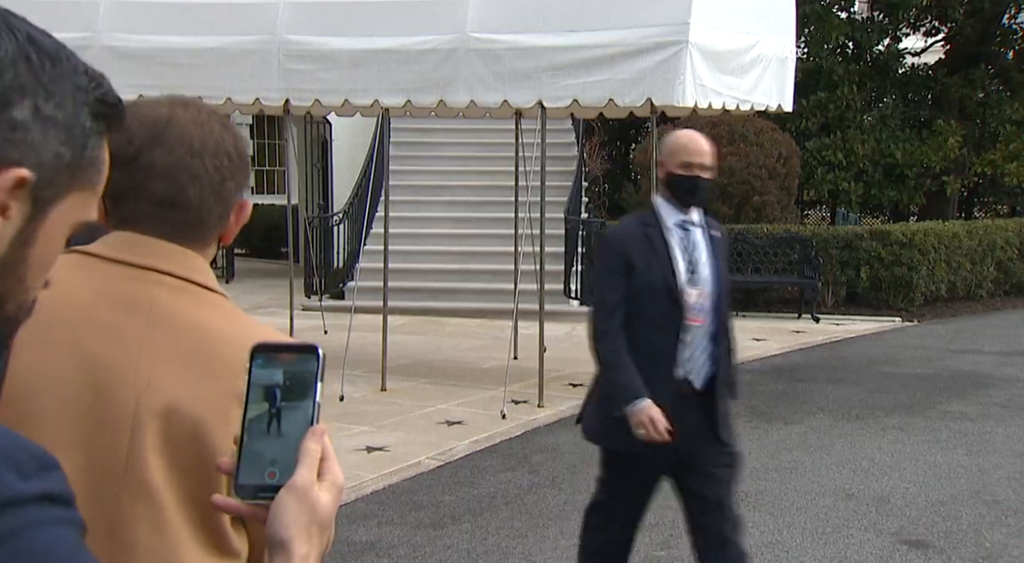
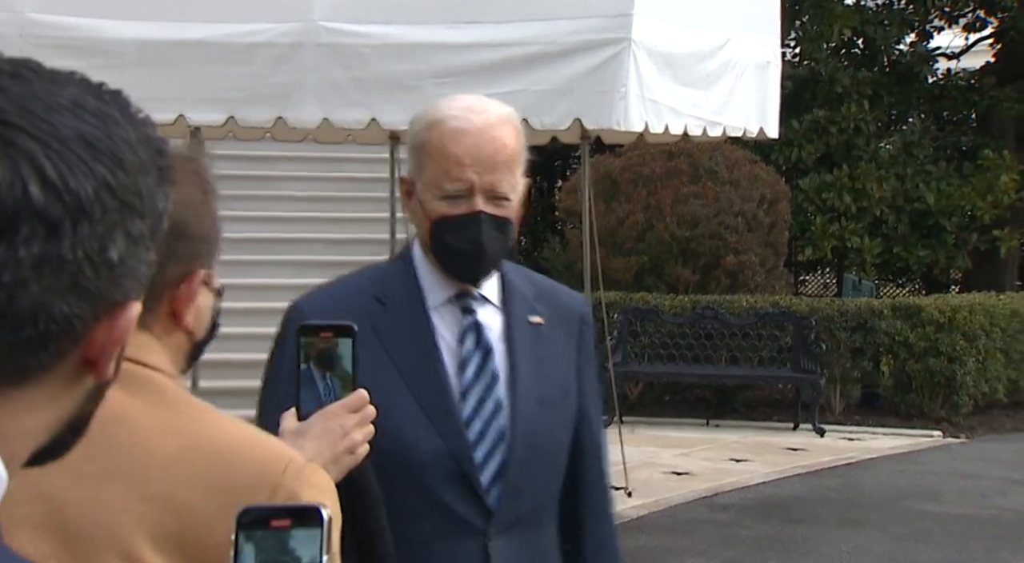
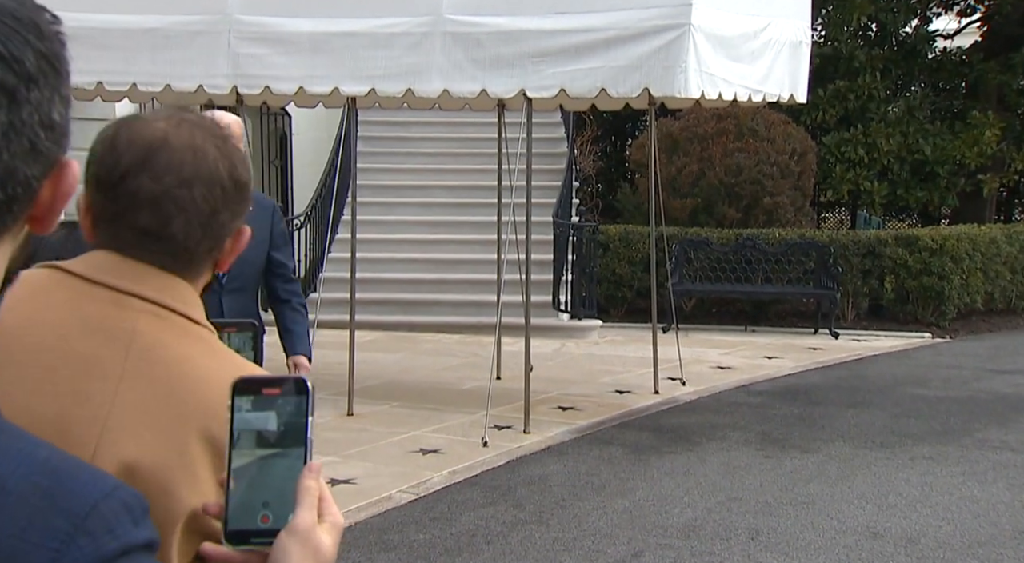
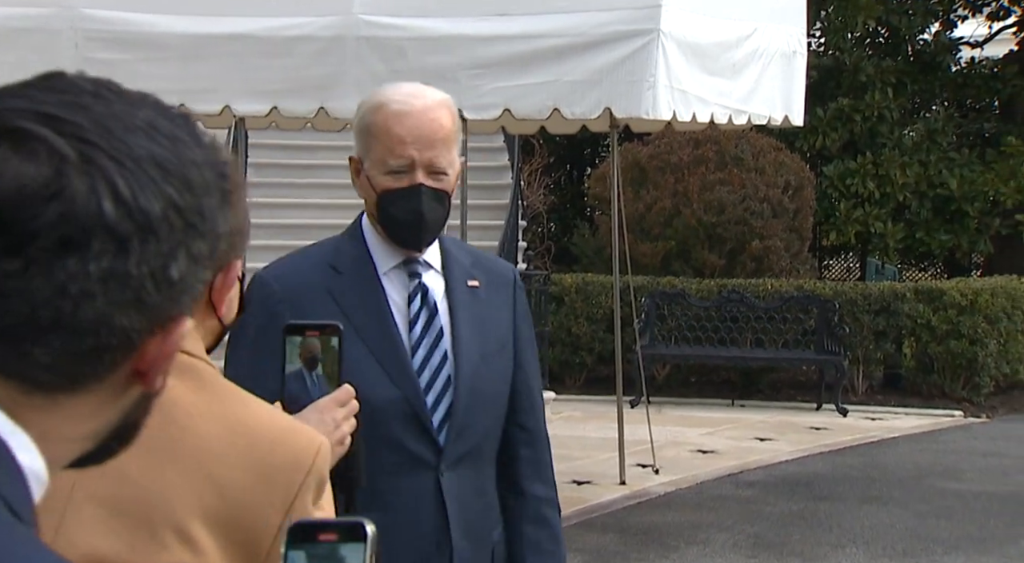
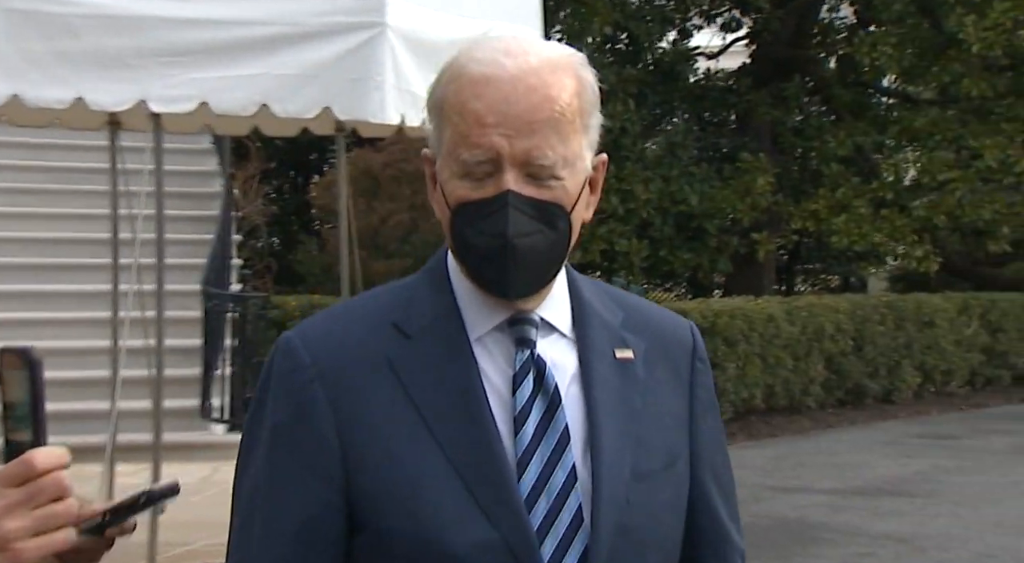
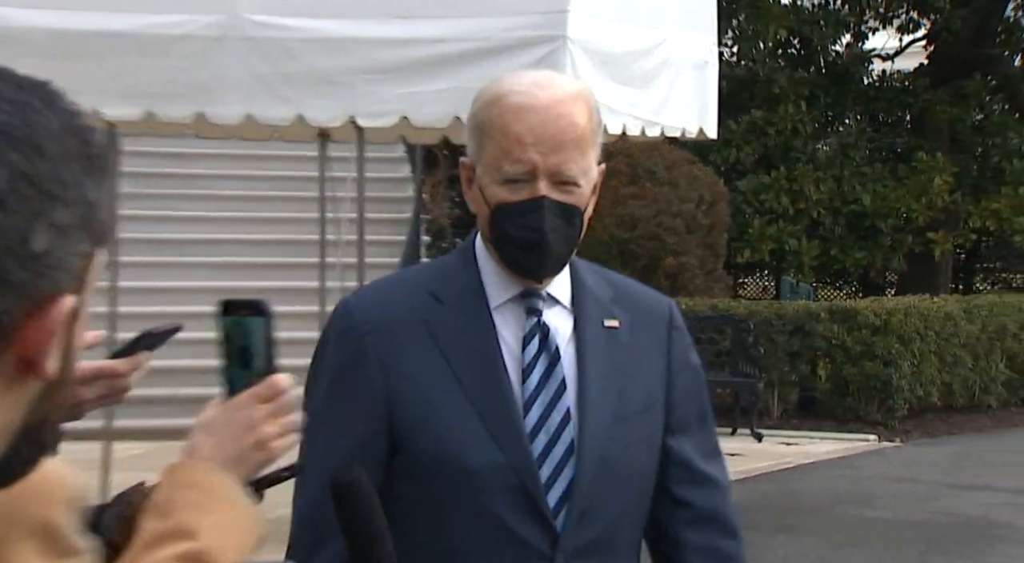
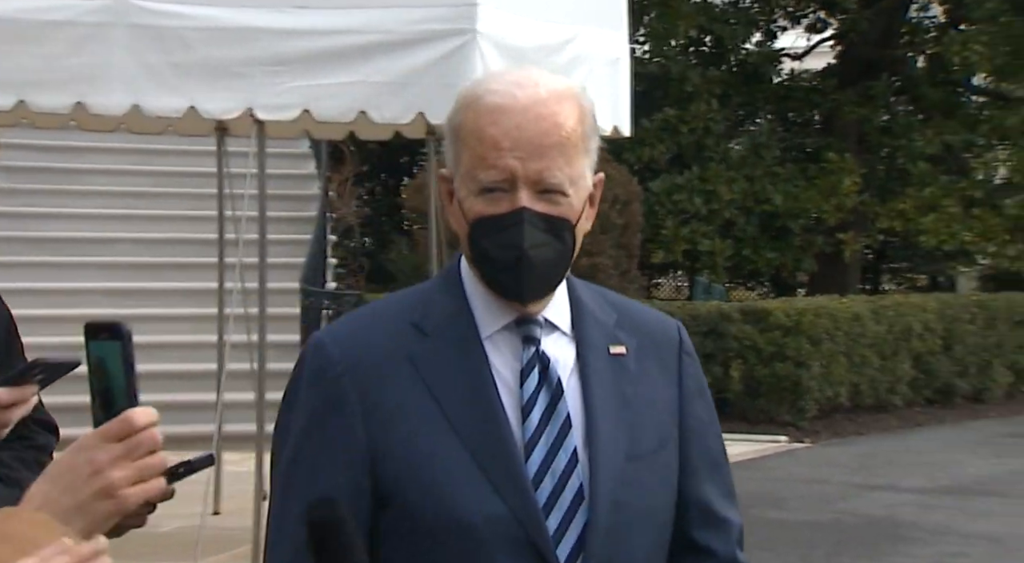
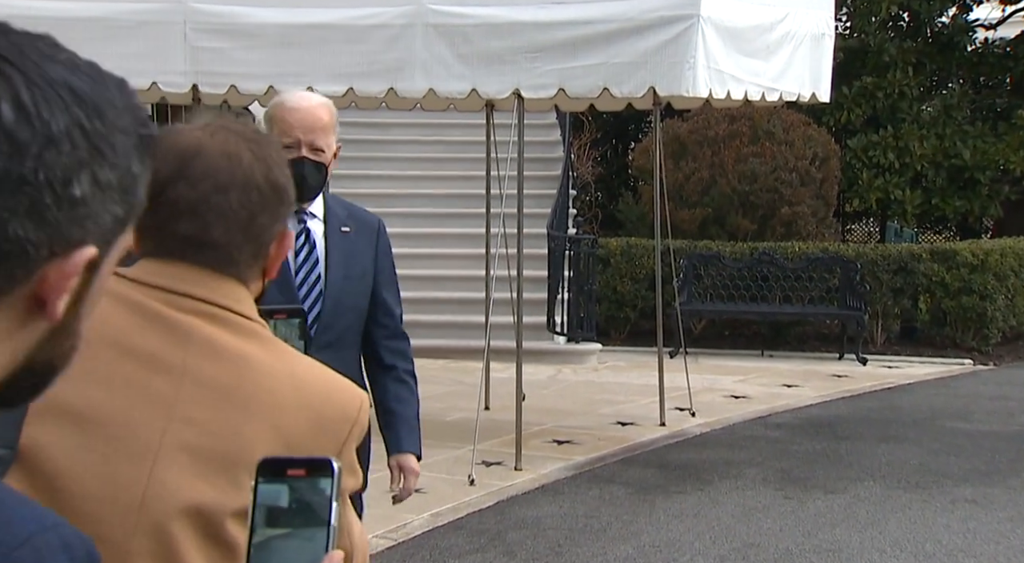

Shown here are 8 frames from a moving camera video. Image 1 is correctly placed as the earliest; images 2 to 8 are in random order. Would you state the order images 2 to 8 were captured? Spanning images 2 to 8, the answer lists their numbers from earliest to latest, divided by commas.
3, 8, 4, 2, 6, 7, 5
